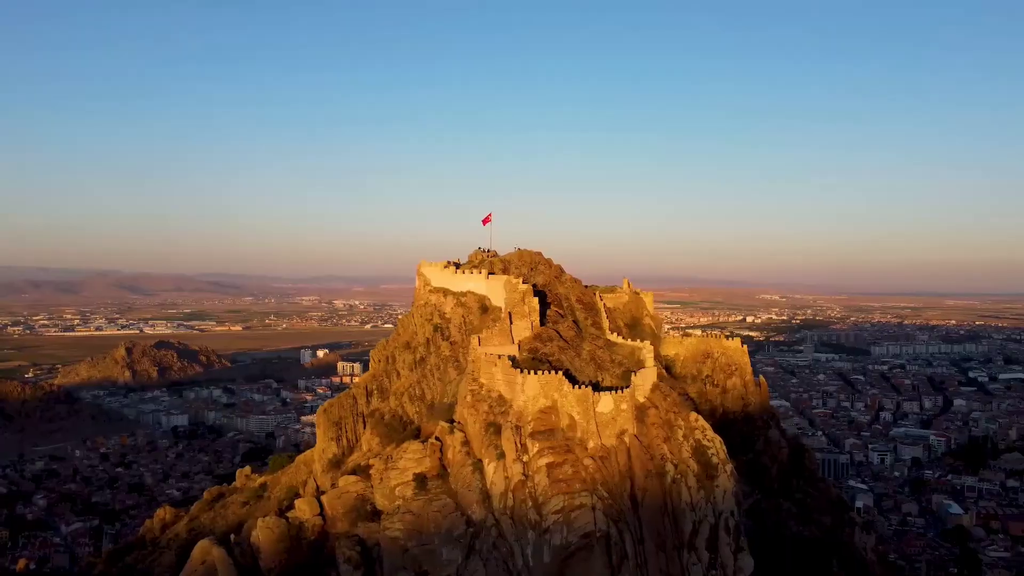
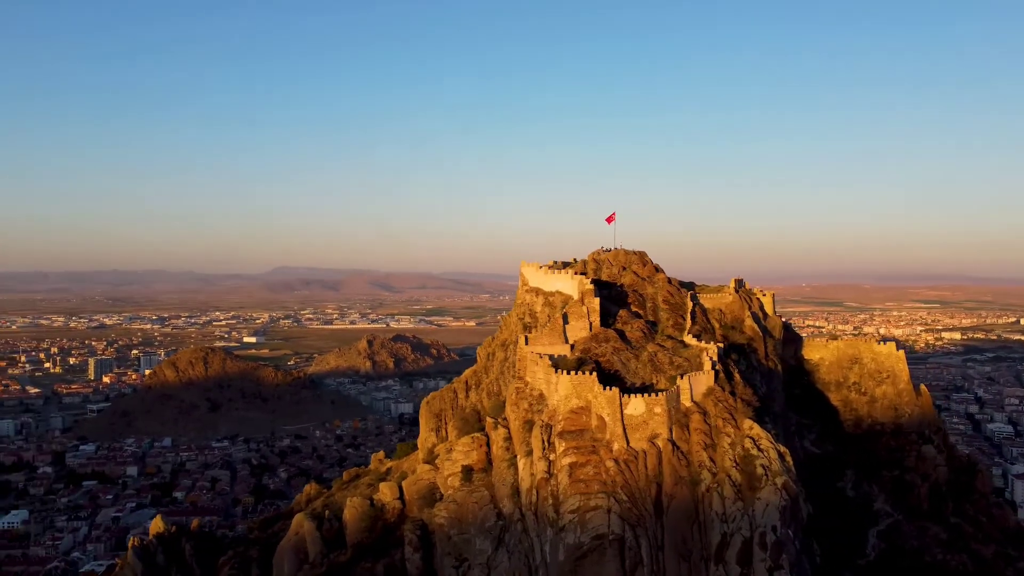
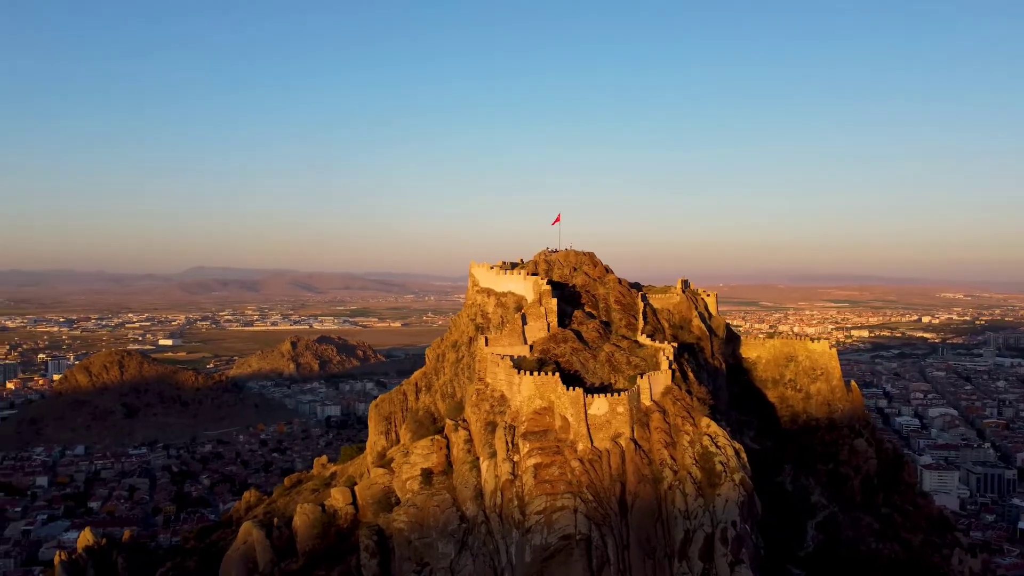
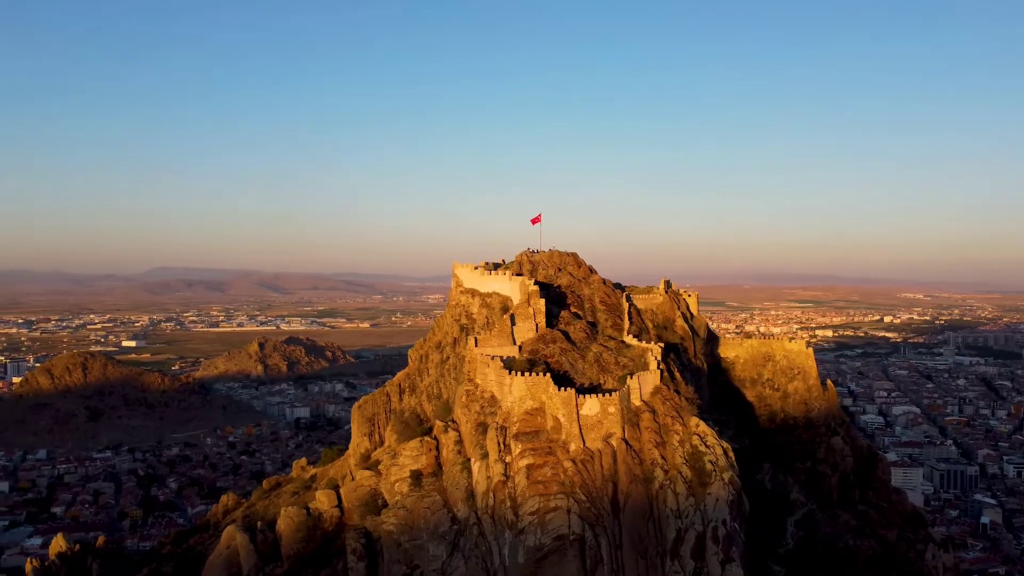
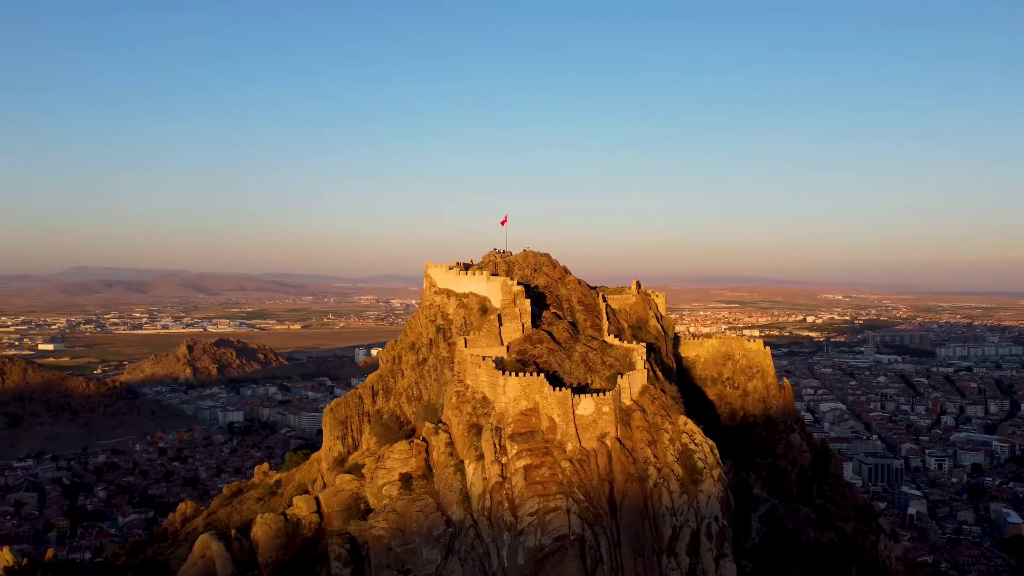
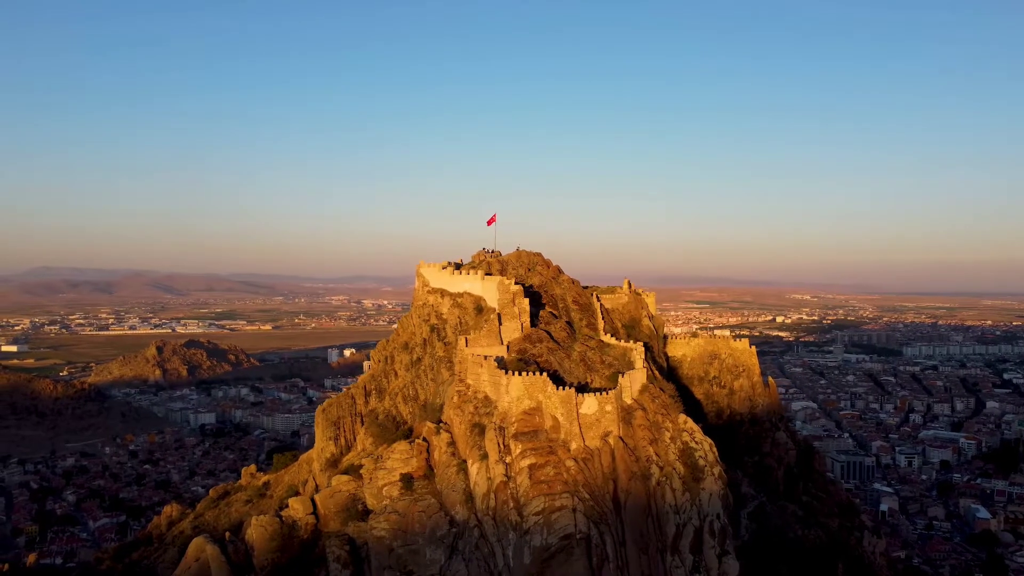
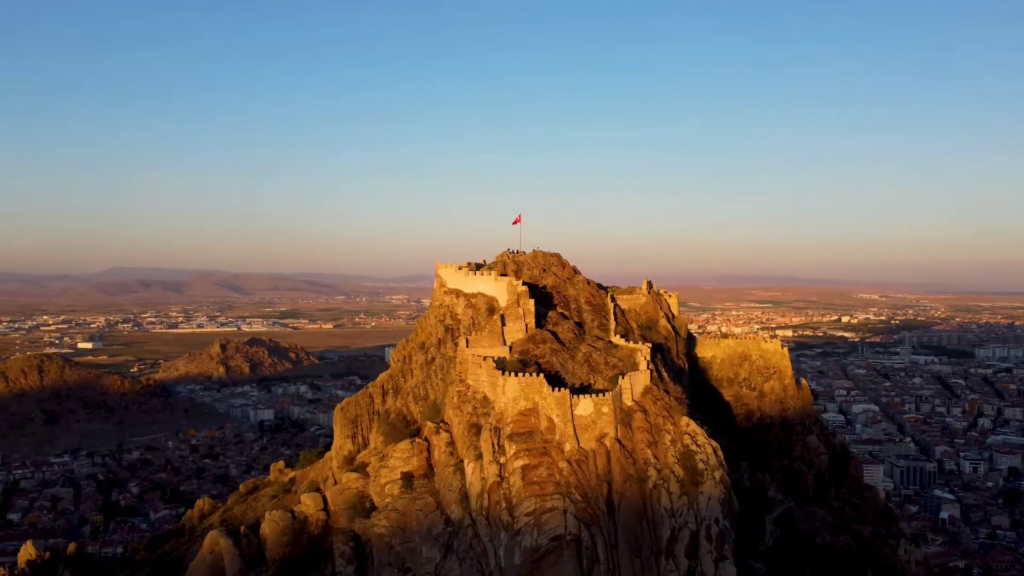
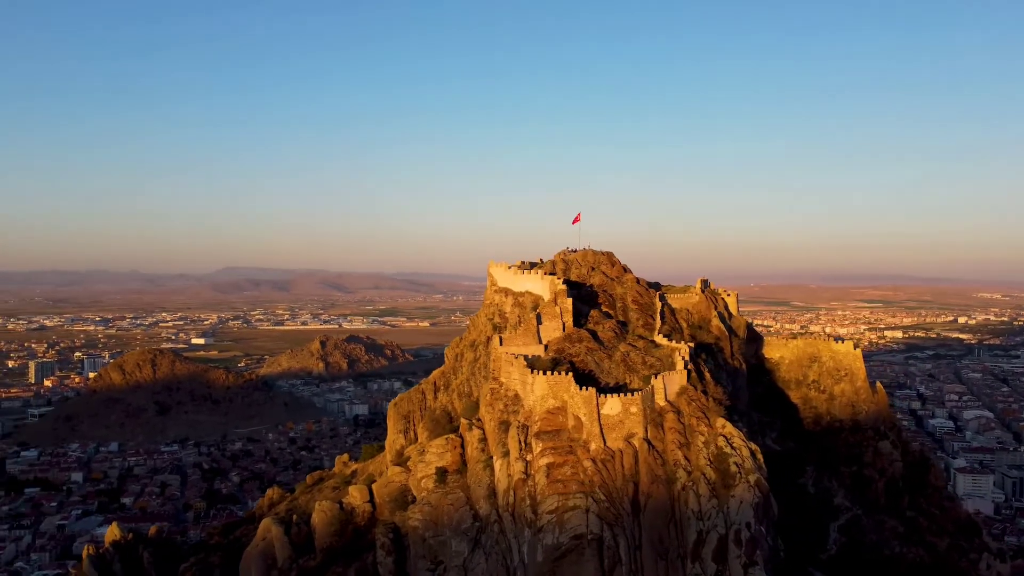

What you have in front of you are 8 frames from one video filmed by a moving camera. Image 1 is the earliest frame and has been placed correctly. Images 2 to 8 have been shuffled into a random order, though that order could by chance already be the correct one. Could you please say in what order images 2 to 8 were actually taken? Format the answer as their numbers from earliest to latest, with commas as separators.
6, 5, 7, 4, 3, 8, 2
